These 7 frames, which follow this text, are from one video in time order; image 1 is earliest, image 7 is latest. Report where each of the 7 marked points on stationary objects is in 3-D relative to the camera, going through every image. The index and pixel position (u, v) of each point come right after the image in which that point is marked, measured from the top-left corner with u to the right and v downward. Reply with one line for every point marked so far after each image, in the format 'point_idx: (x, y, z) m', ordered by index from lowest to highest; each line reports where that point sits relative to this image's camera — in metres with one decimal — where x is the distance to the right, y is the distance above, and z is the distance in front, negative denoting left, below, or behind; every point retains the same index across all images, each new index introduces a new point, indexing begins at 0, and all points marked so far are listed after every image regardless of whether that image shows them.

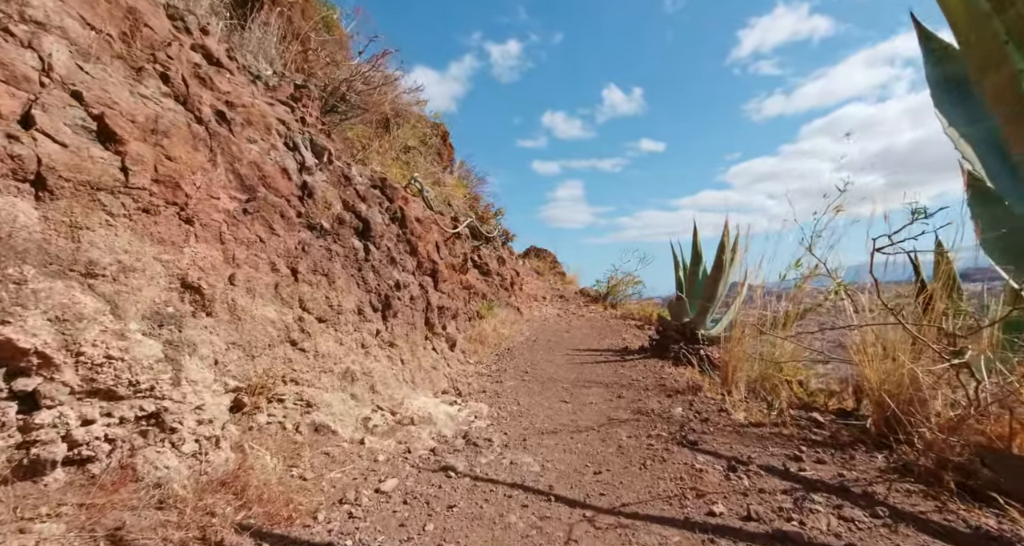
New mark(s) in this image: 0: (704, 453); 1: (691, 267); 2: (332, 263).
0: (+1.1, -1.0, +3.0) m
1: (+2.6, +0.1, +7.7) m
2: (-1.1, +0.1, +3.4) m
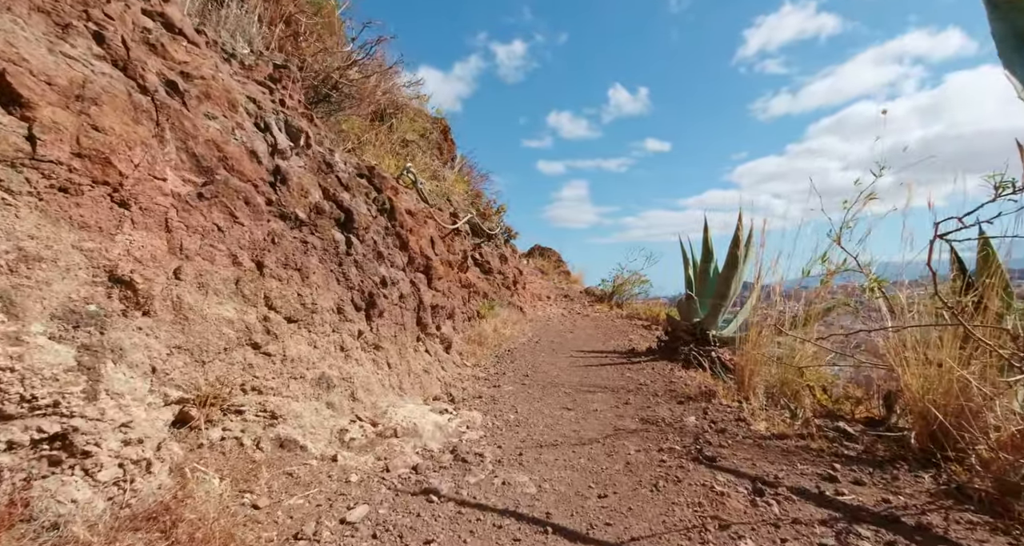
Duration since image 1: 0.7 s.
0: (+1.1, -1.0, +2.7) m
1: (+2.6, +0.1, +7.3) m
2: (-1.2, +0.1, +3.1) m
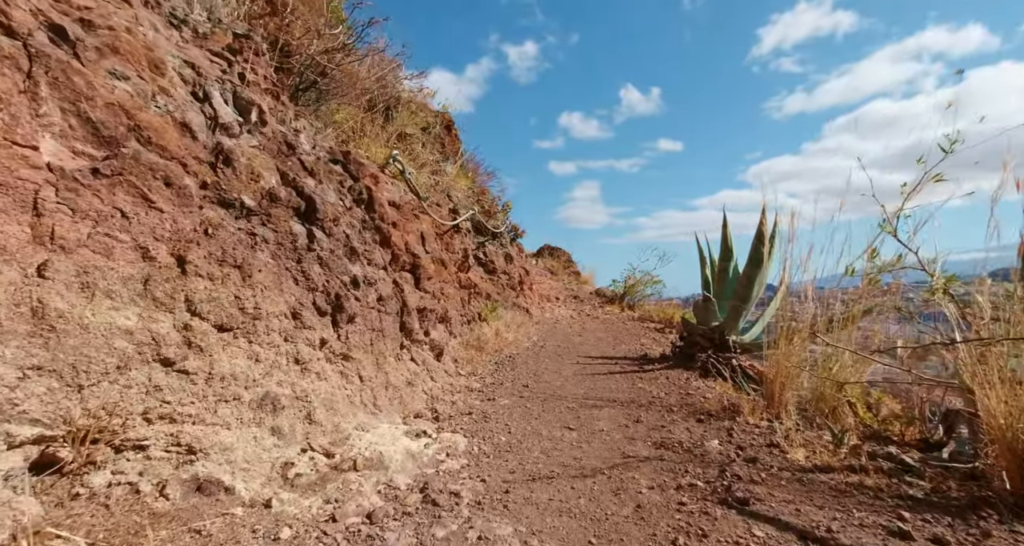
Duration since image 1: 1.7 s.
0: (+1.0, -1.0, +2.1) m
1: (+2.6, +0.1, +6.7) m
2: (-1.2, +0.1, +2.6) m
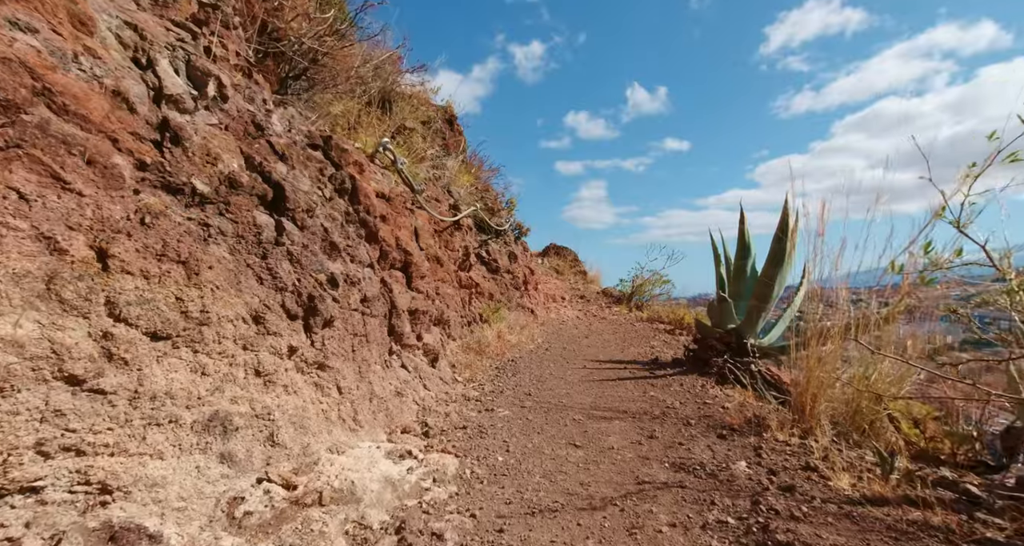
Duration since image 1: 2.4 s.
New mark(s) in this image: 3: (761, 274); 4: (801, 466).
0: (+1.0, -1.0, +1.7) m
1: (+2.6, +0.1, +6.3) m
2: (-1.3, +0.1, +2.2) m
3: (+2.7, 0.0, +5.8) m
4: (+1.5, -1.0, +2.7) m
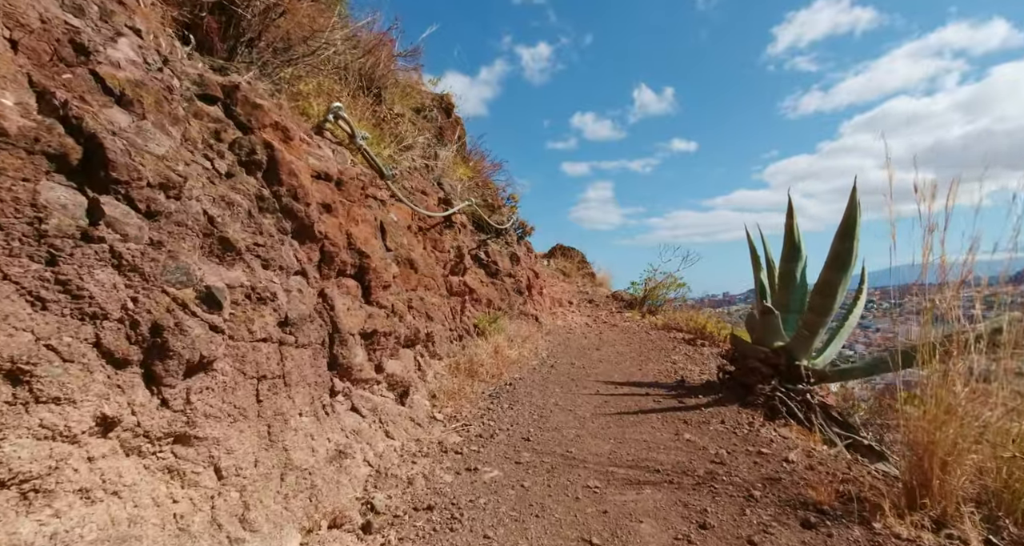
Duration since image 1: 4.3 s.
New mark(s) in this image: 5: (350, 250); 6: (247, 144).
0: (+0.9, -1.0, +0.6) m
1: (+2.6, +0.1, +5.2) m
2: (-1.3, +0.1, +1.1) m
3: (+2.7, -0.1, +4.6) m
4: (+1.4, -1.0, +1.6) m
5: (-0.9, +0.1, +3.1) m
6: (-1.2, +0.6, +2.3) m
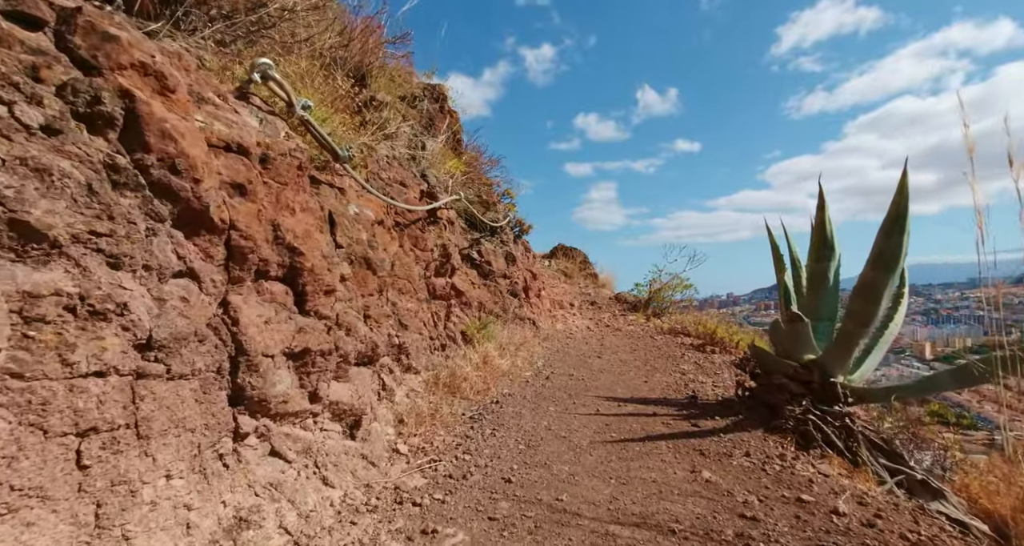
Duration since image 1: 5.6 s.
0: (+0.7, -1.0, -0.1) m
1: (+2.5, +0.1, +4.4) m
2: (-1.5, +0.1, +0.4) m
3: (+2.6, -0.1, +3.9) m
4: (+1.3, -1.0, +0.9) m
5: (-1.1, +0.1, +2.4) m
6: (-1.3, +0.6, +1.6) m
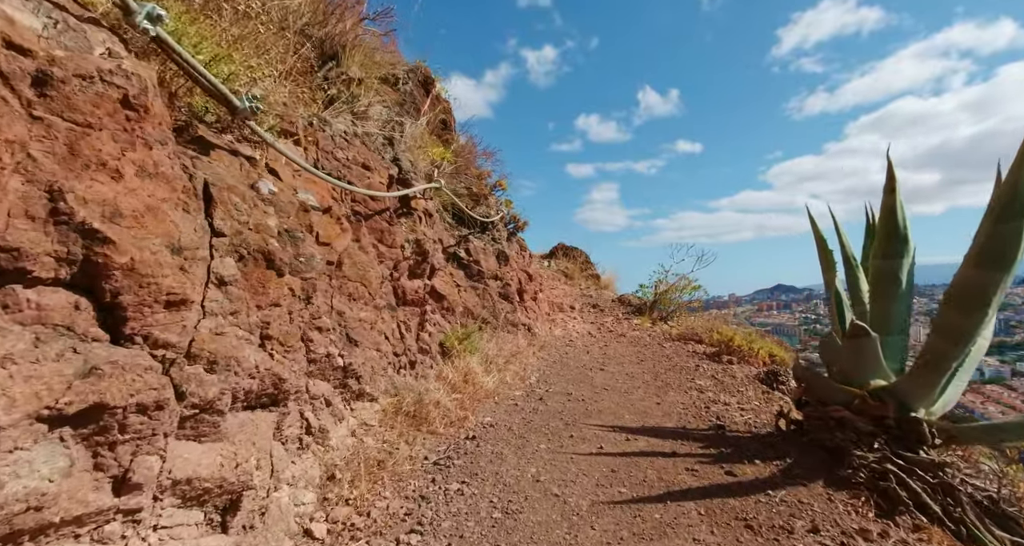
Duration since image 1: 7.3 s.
0: (+0.6, -1.0, -1.2) m
1: (+2.4, +0.1, +3.4) m
2: (-1.6, +0.1, -0.6) m
3: (+2.4, -0.1, +2.9) m
4: (+1.1, -1.0, -0.2) m
5: (-1.2, +0.1, +1.4) m
6: (-1.4, +0.6, +0.6) m
